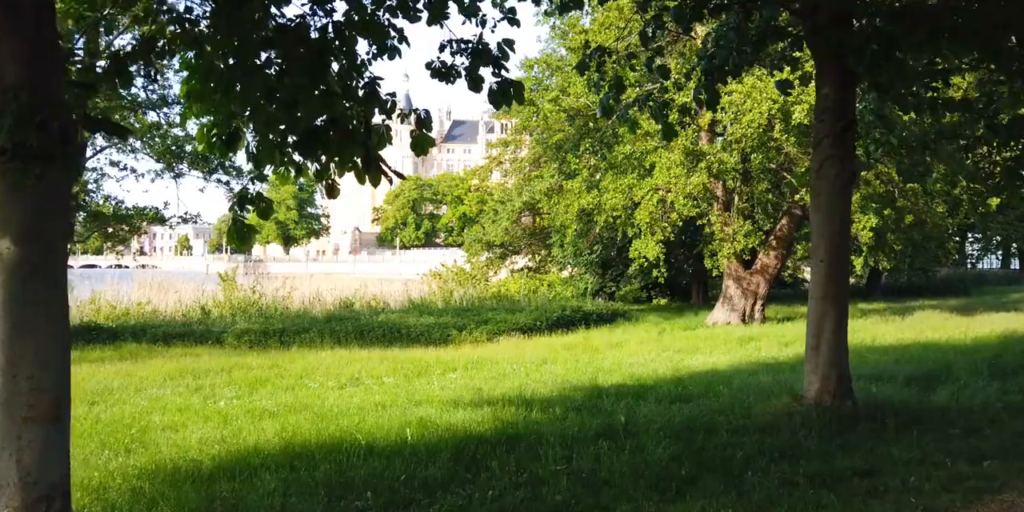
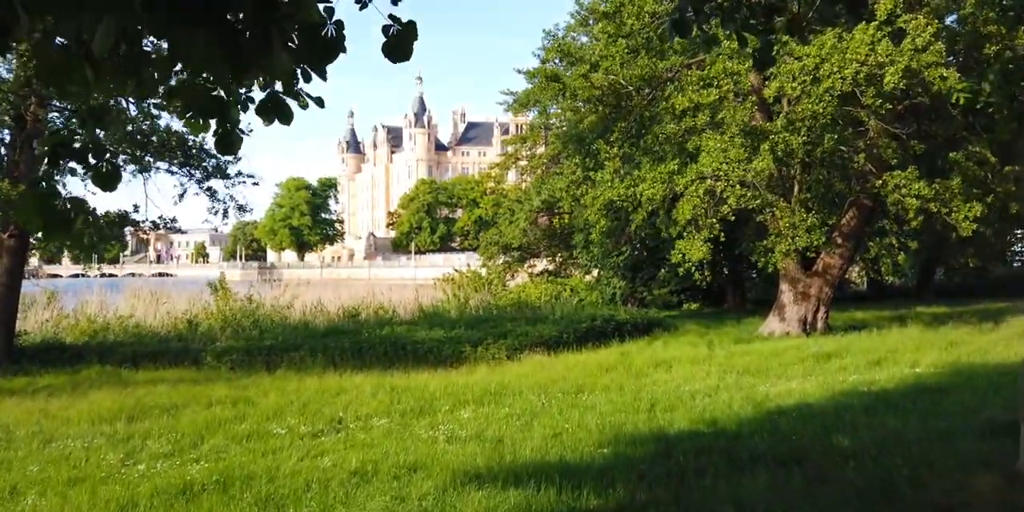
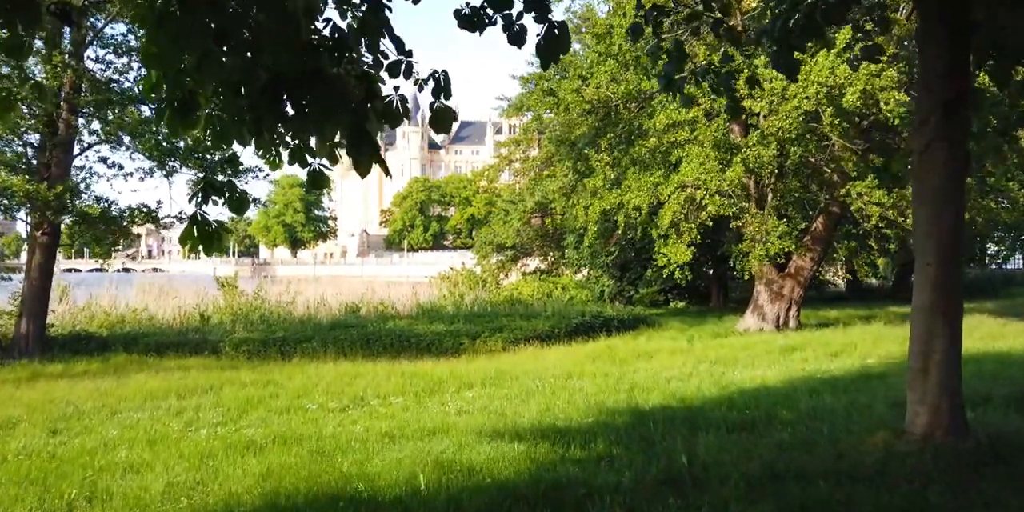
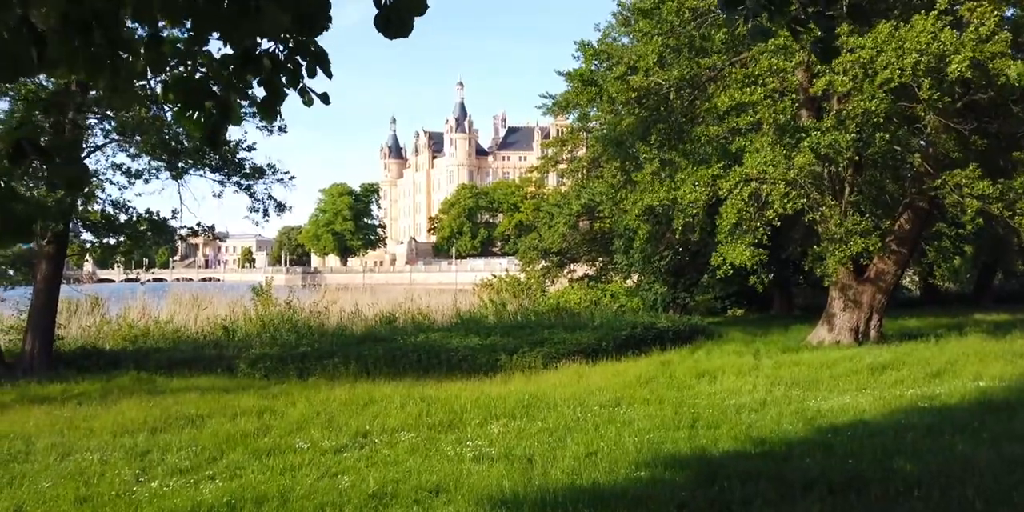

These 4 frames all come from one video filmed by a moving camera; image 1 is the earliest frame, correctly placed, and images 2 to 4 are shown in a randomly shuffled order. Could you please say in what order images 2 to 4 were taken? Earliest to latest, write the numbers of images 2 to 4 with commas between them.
3, 2, 4
